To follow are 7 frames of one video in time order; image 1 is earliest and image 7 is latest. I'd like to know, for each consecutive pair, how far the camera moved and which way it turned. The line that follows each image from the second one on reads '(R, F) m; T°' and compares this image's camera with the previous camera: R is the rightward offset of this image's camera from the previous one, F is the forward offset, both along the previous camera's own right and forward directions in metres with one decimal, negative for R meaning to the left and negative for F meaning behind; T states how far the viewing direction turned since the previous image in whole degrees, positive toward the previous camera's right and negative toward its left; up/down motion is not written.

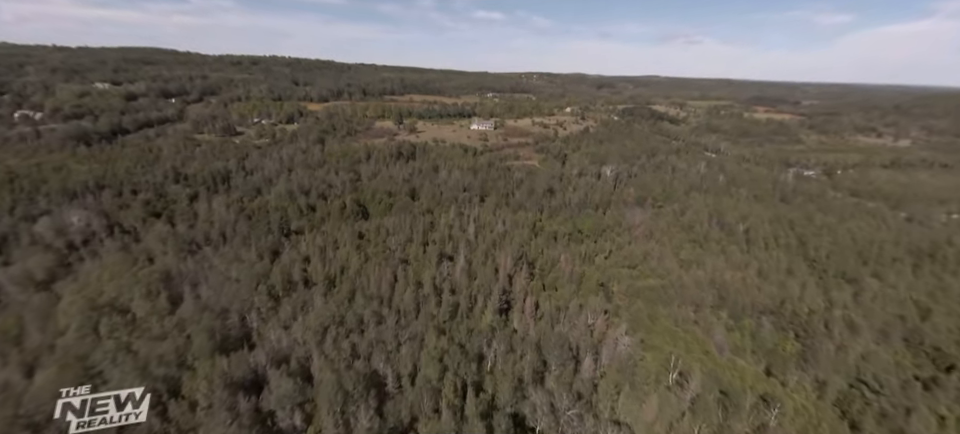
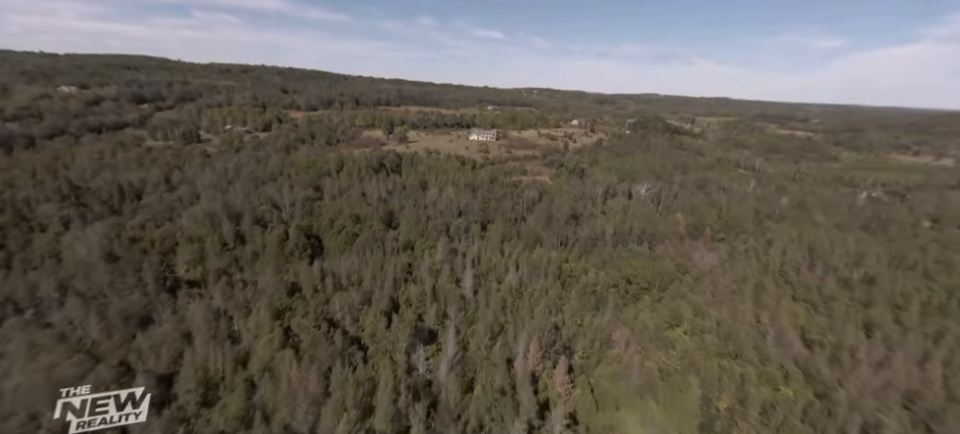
(-0.3, +13.7) m; 0°
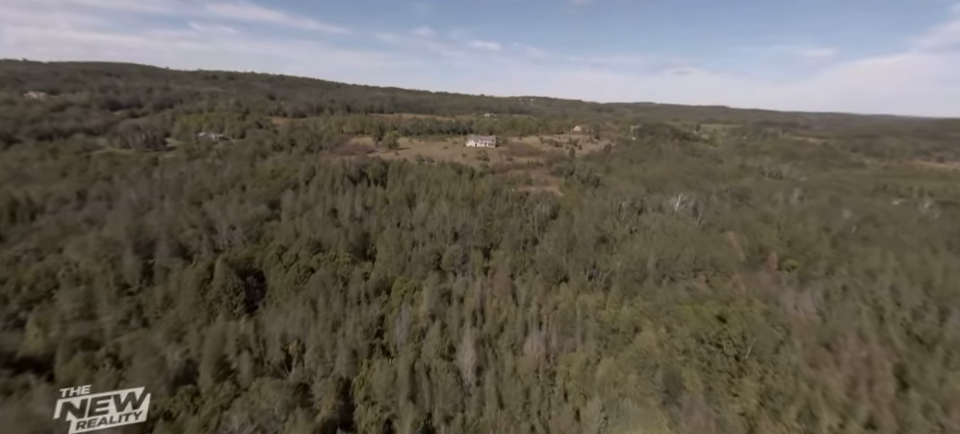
(-0.4, +8.9) m; 0°
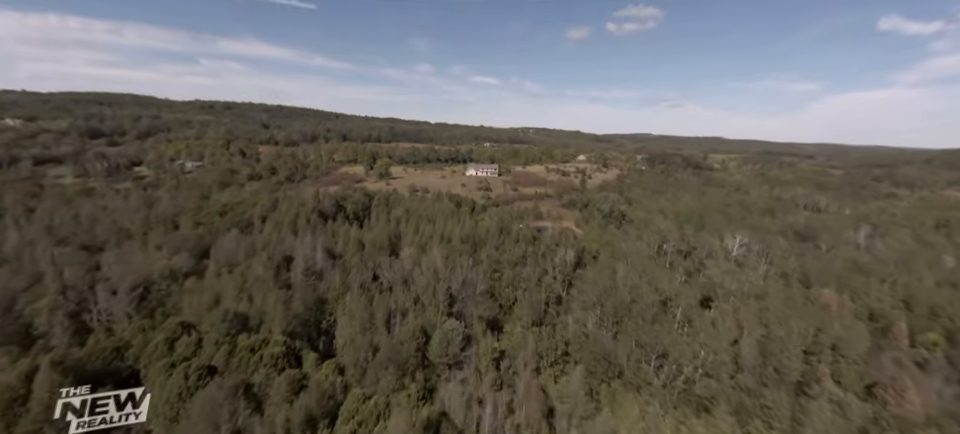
(-0.4, +8.9) m; 0°
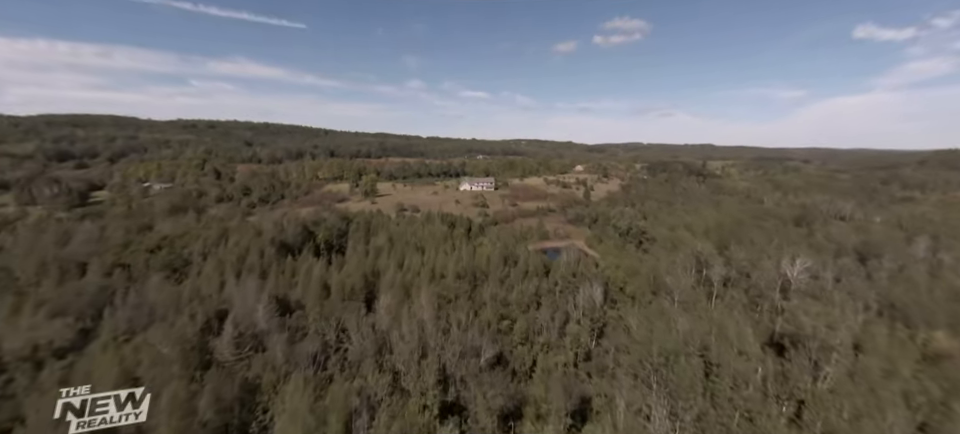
(-0.3, +6.4) m; +1°
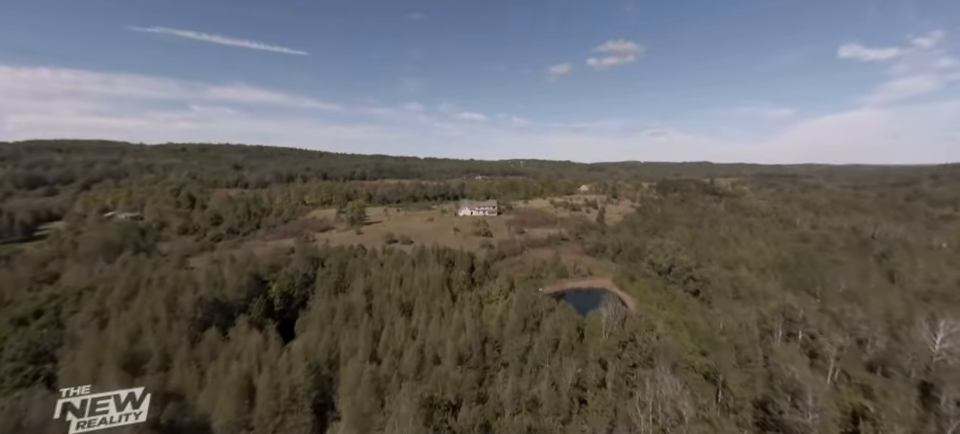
(-0.5, +7.8) m; 0°
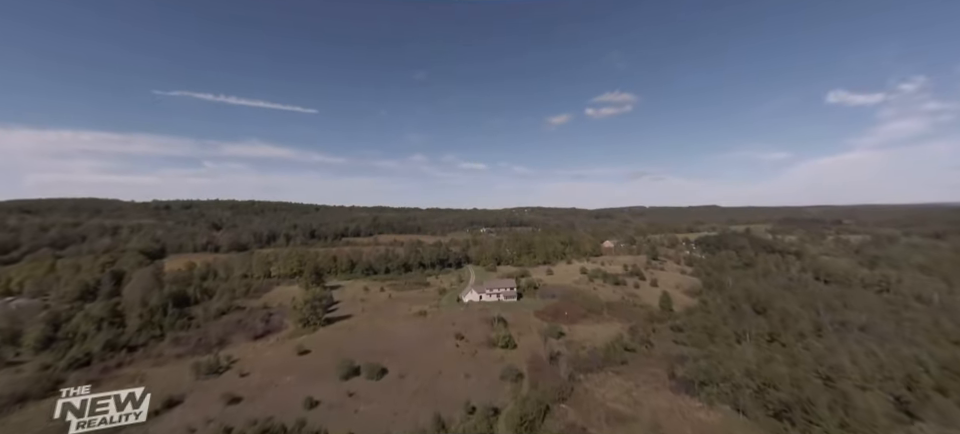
(-0.9, +17.7) m; 0°
